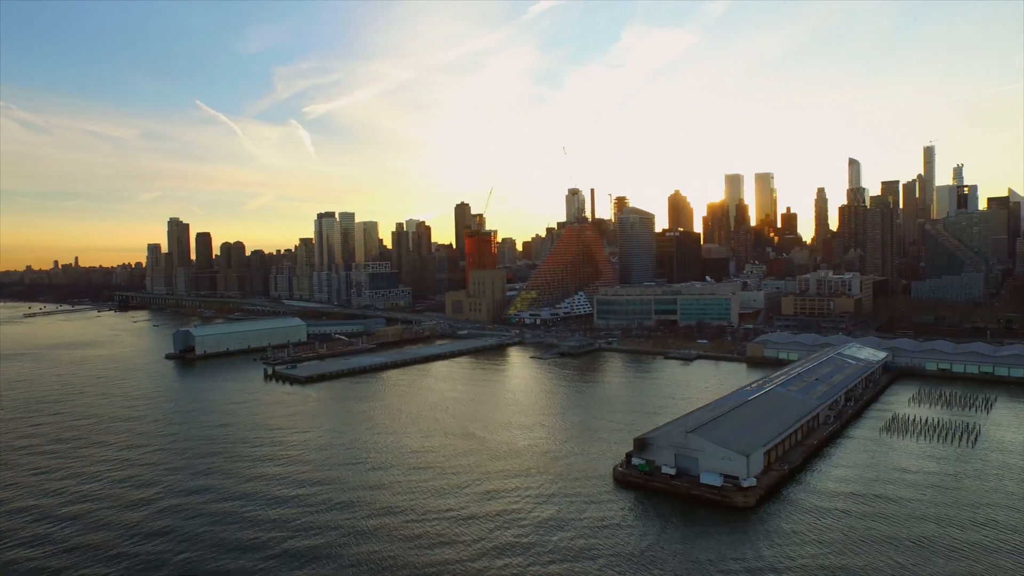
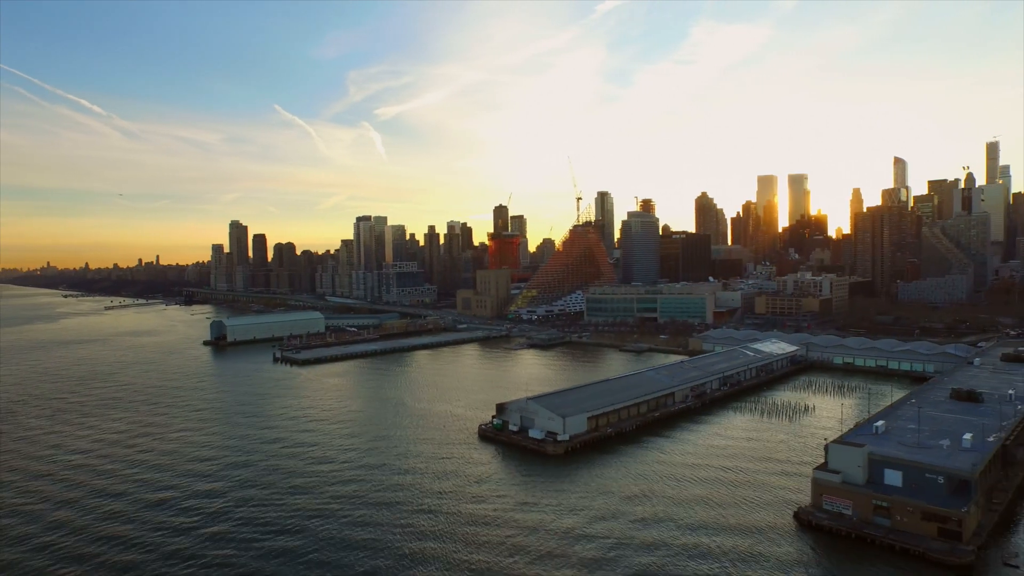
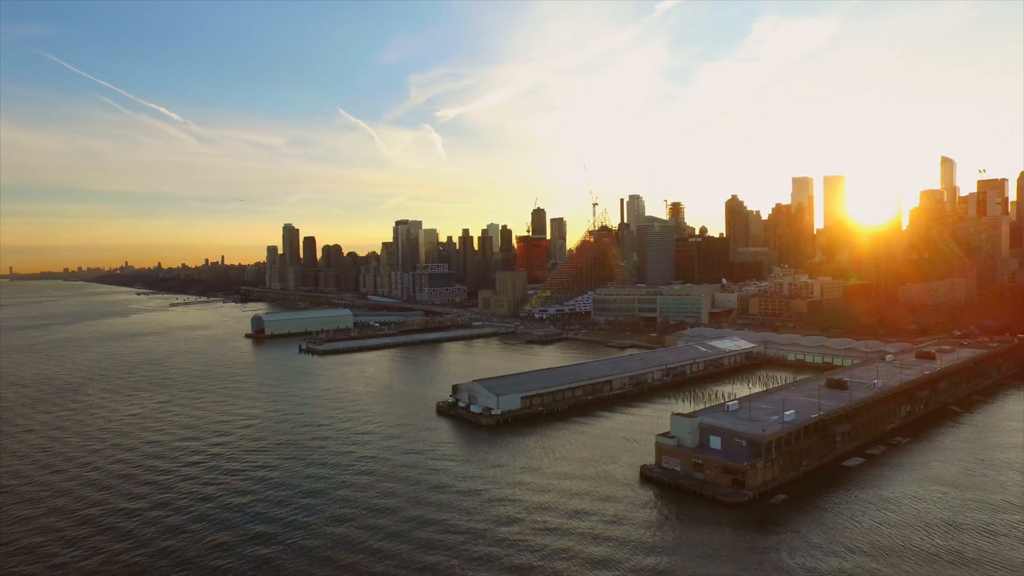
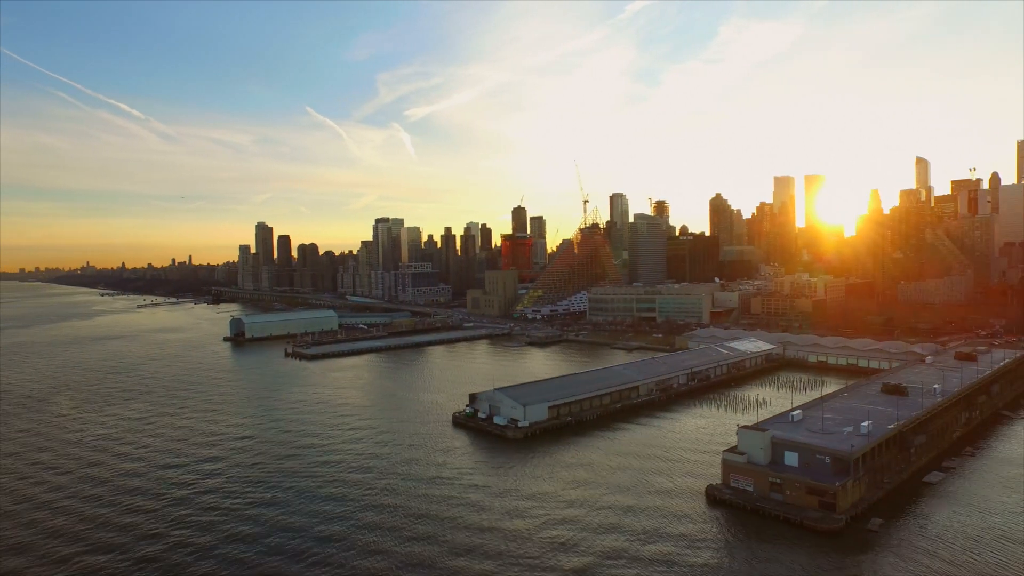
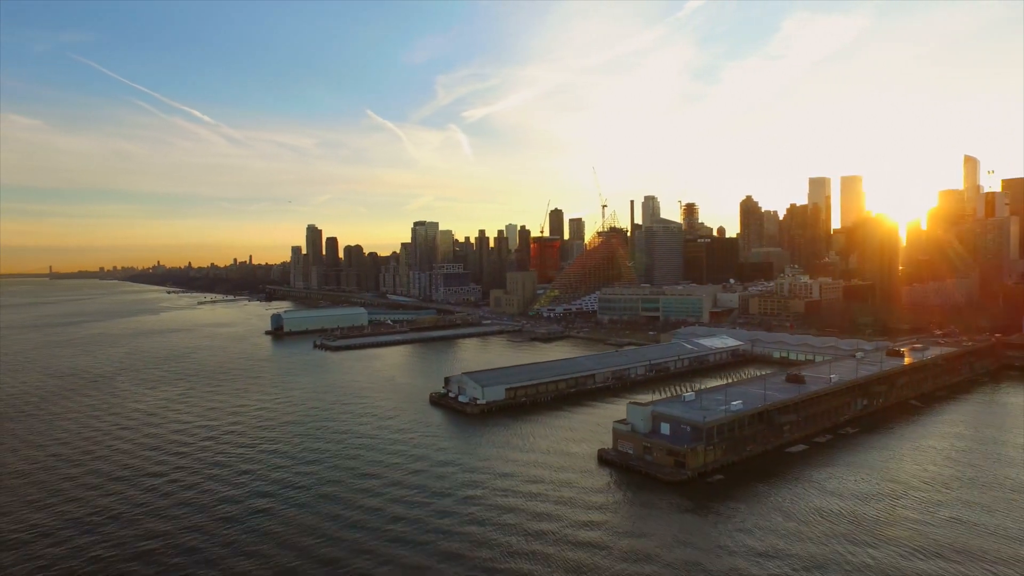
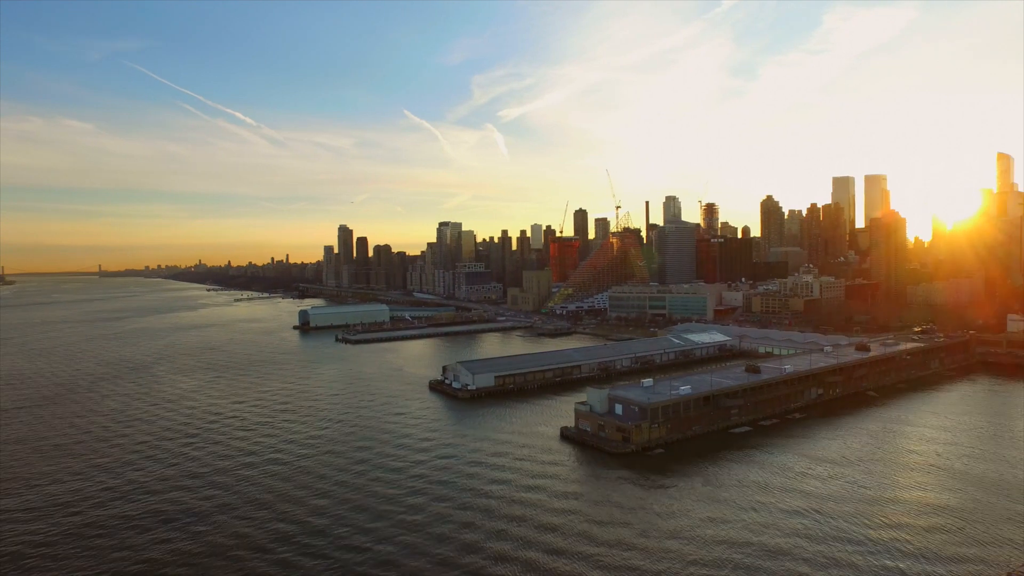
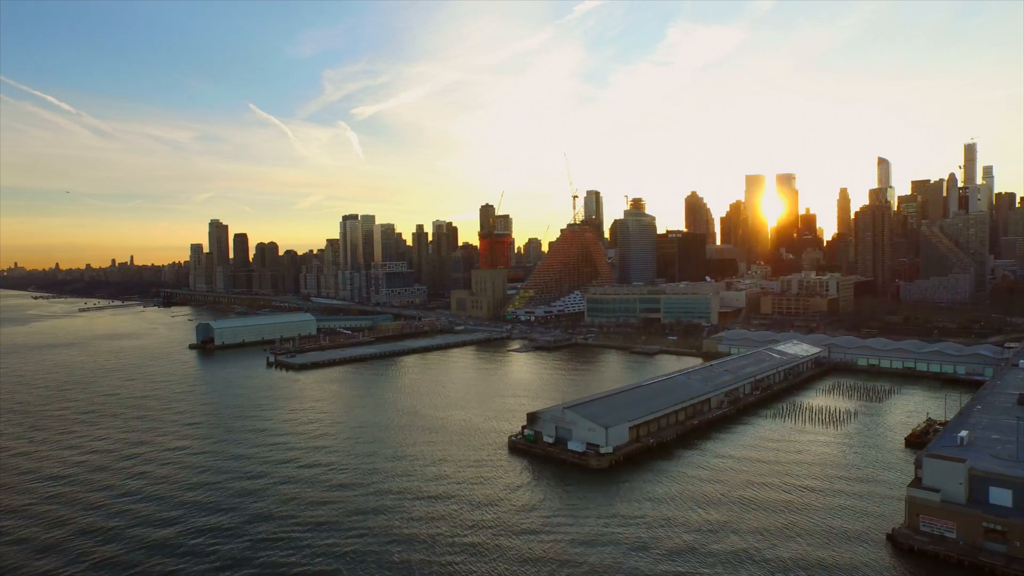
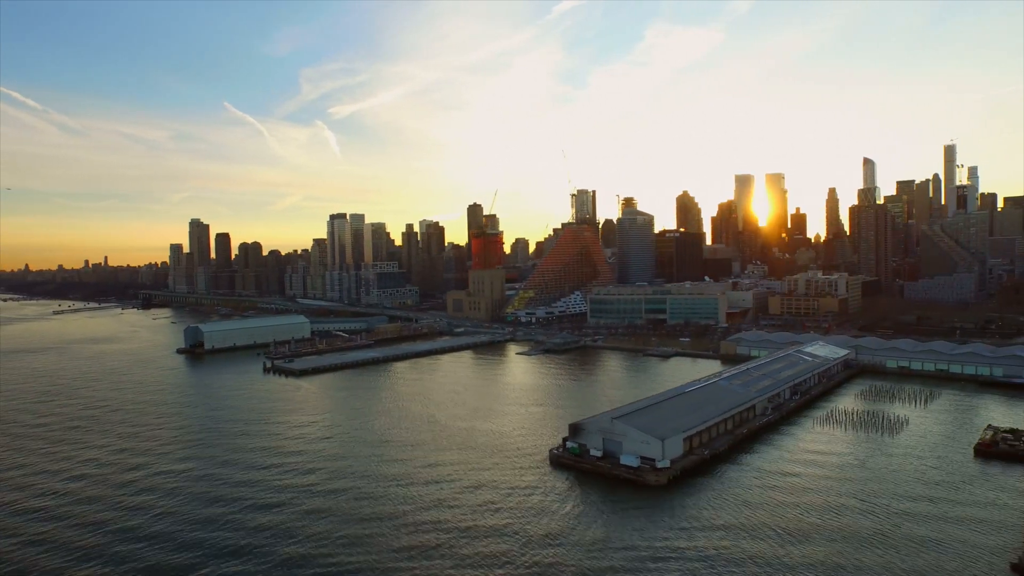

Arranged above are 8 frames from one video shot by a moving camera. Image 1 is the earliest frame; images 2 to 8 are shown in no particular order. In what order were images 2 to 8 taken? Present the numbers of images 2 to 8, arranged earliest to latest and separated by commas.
8, 7, 2, 4, 3, 5, 6
